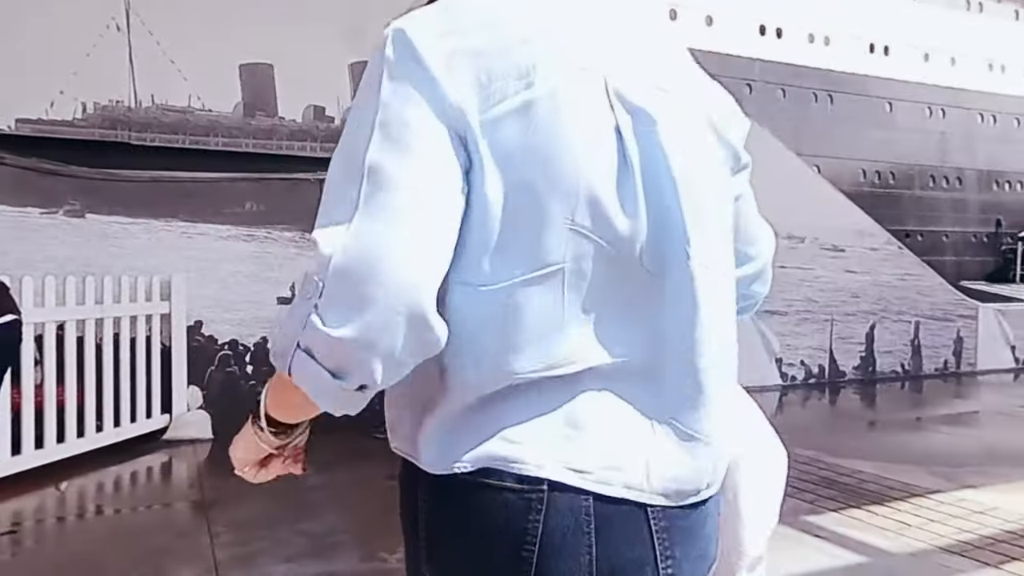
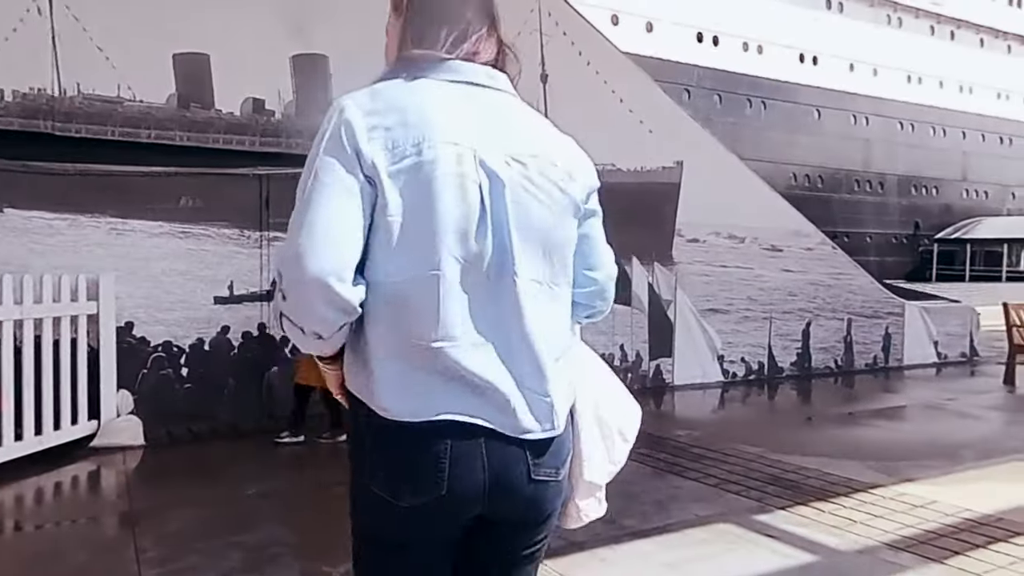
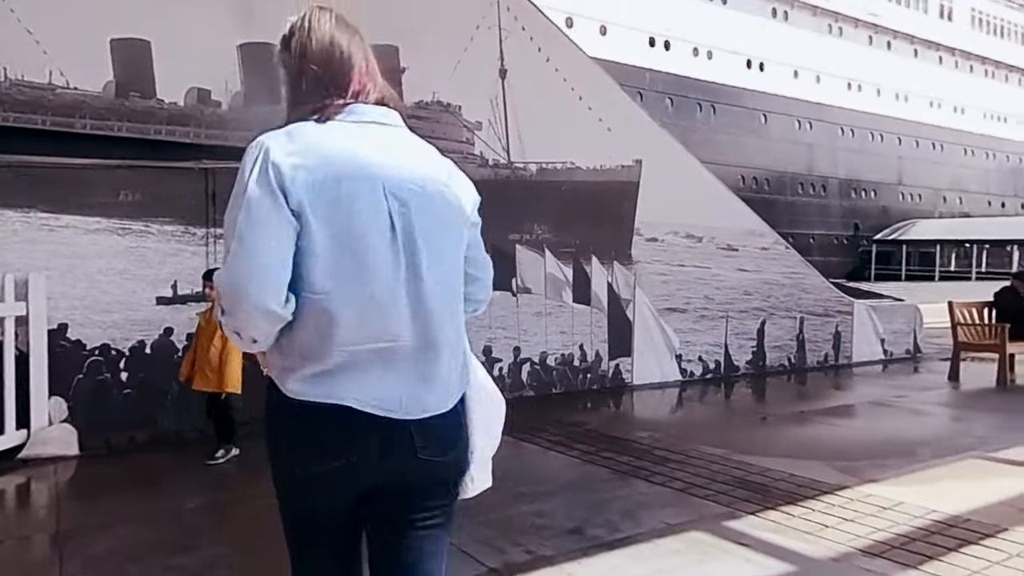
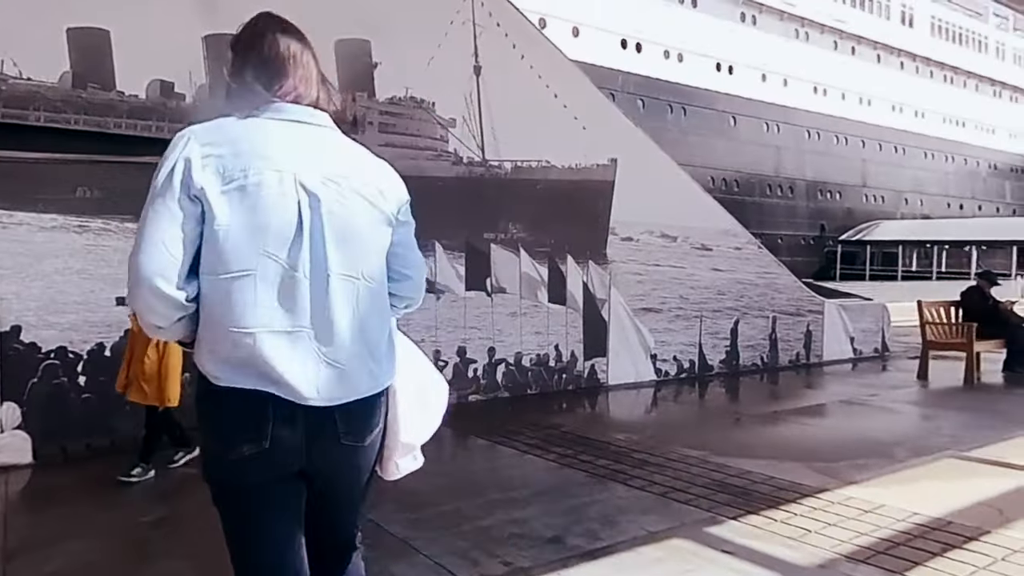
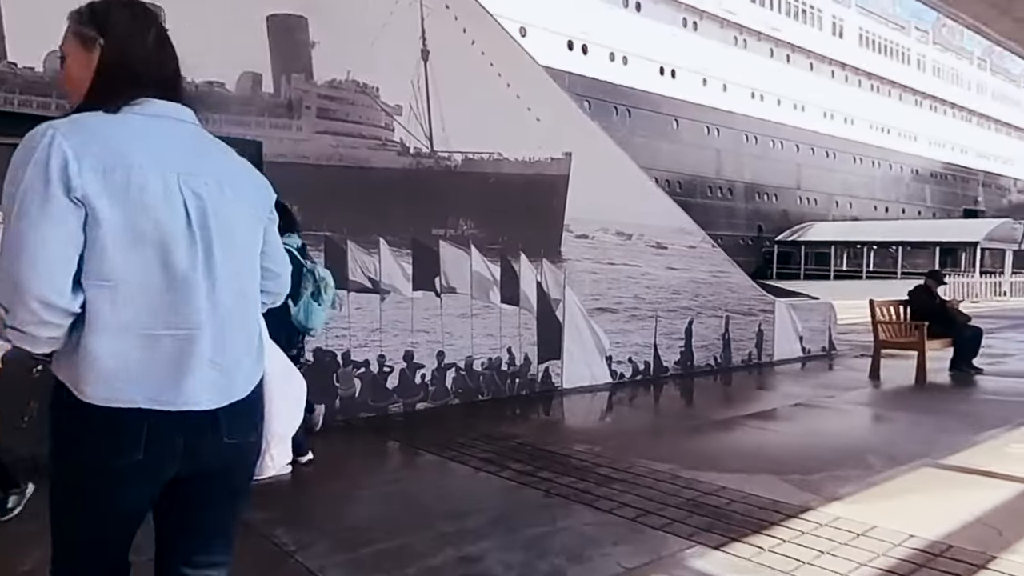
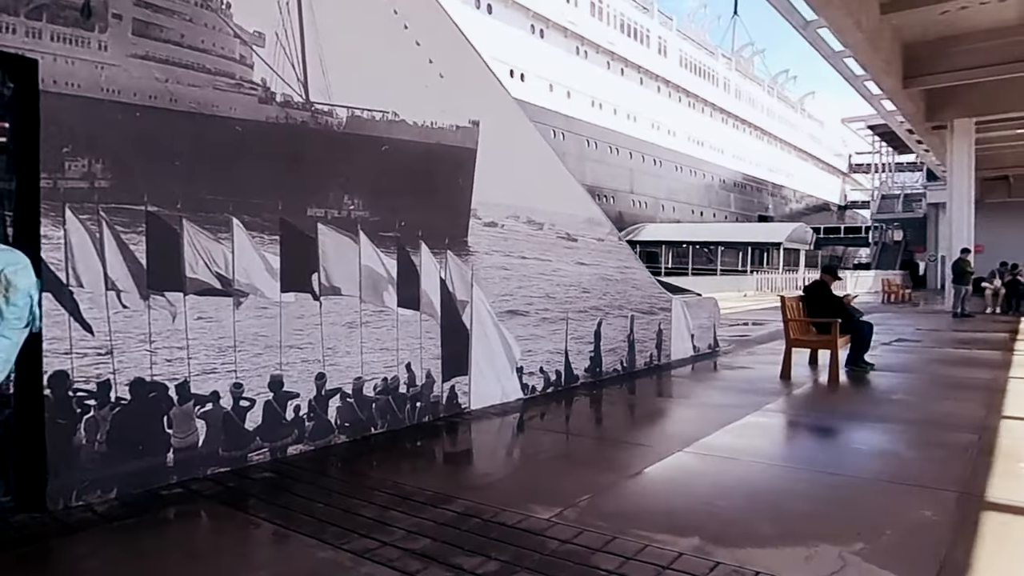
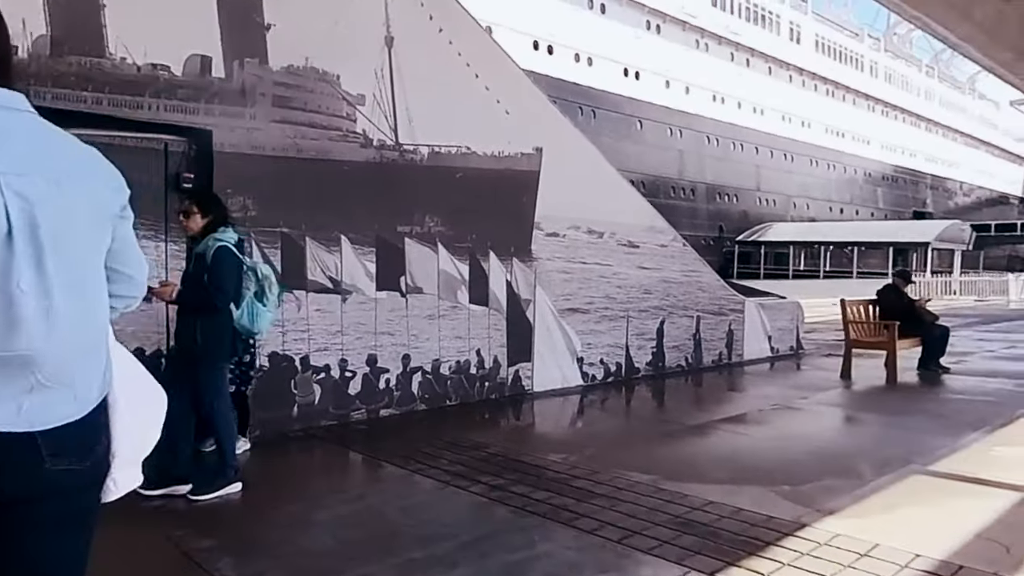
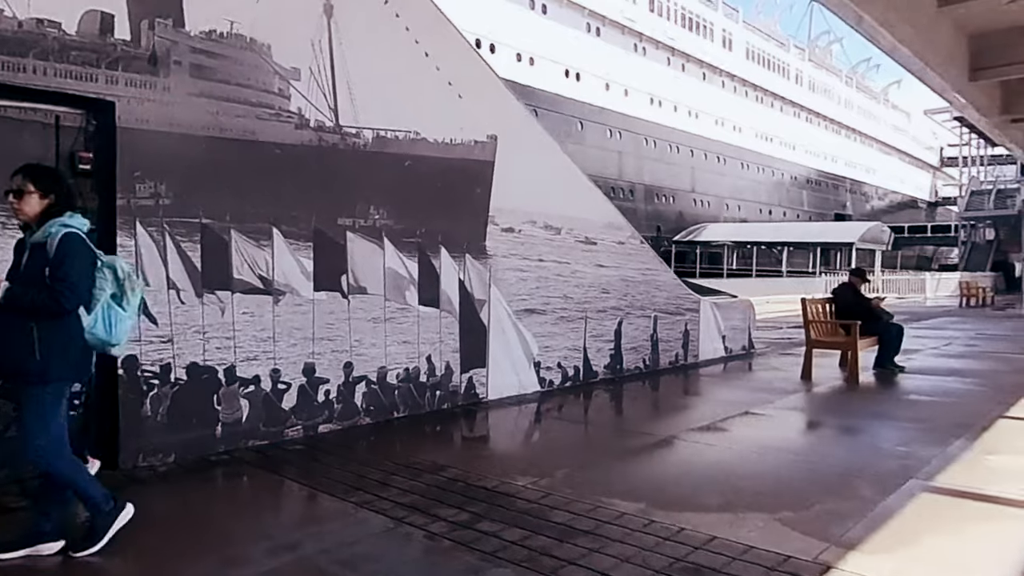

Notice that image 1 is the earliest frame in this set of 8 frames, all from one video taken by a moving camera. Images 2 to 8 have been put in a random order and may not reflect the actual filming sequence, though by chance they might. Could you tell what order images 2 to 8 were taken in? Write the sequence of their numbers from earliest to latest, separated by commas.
2, 3, 4, 5, 7, 8, 6
